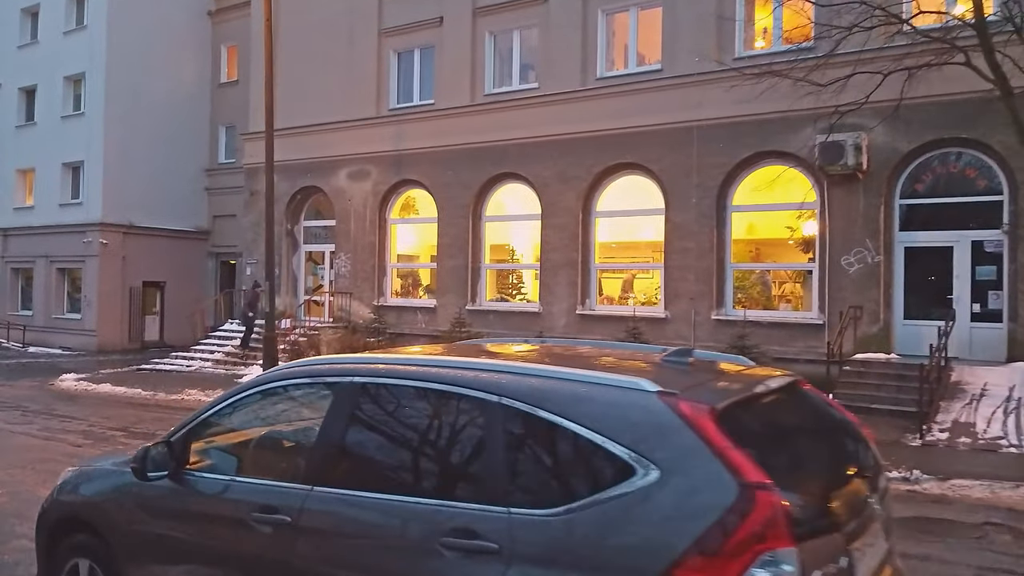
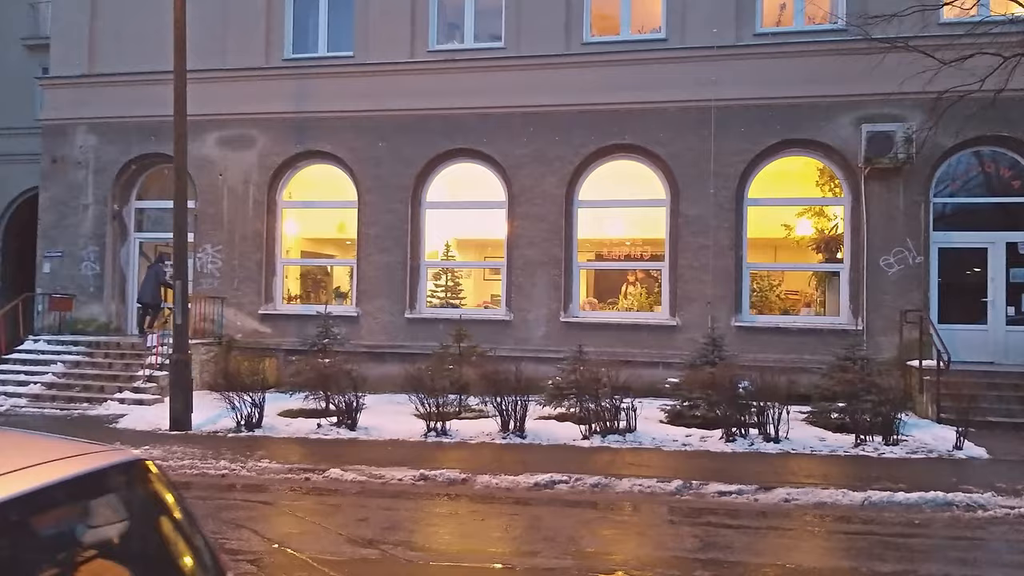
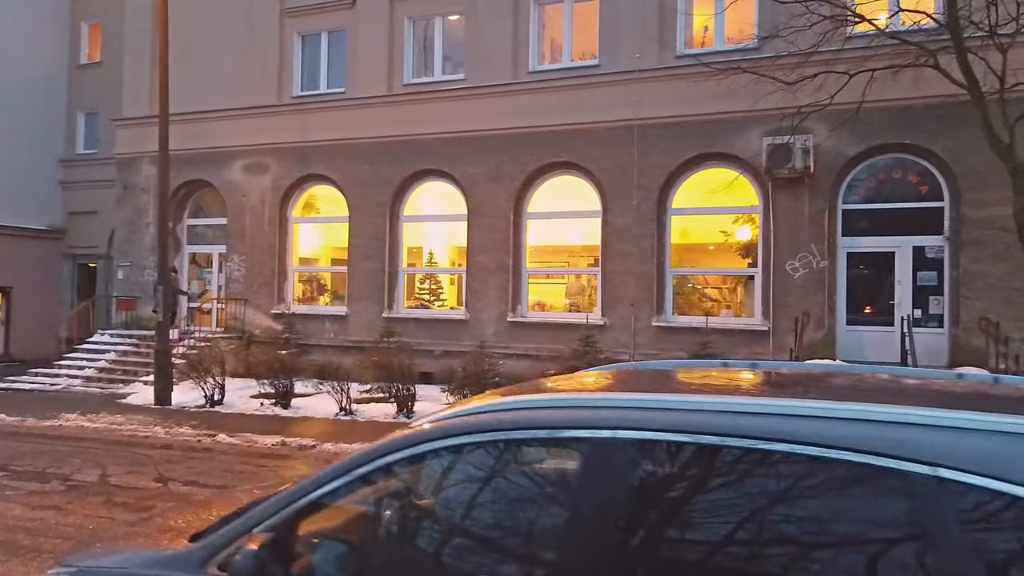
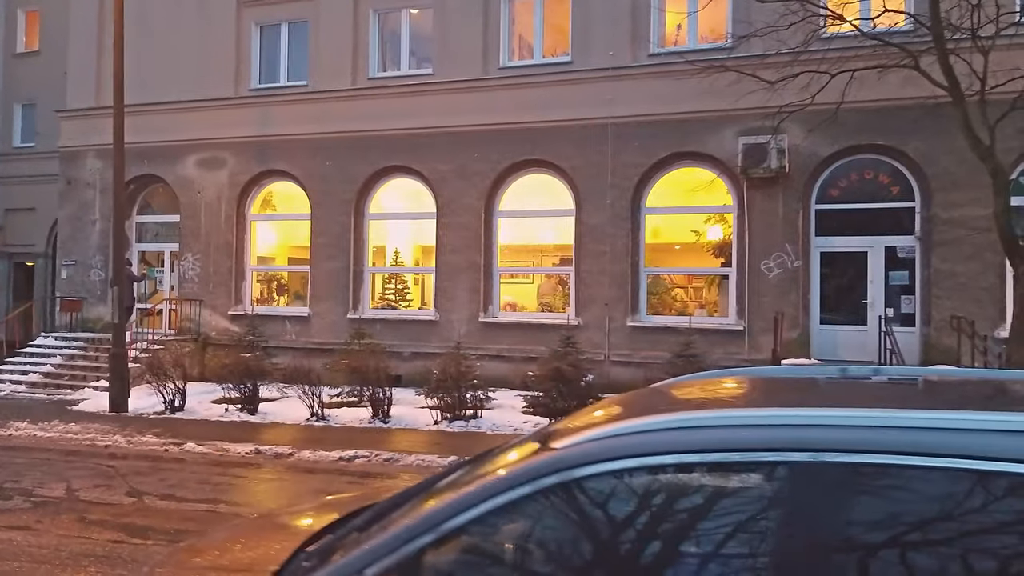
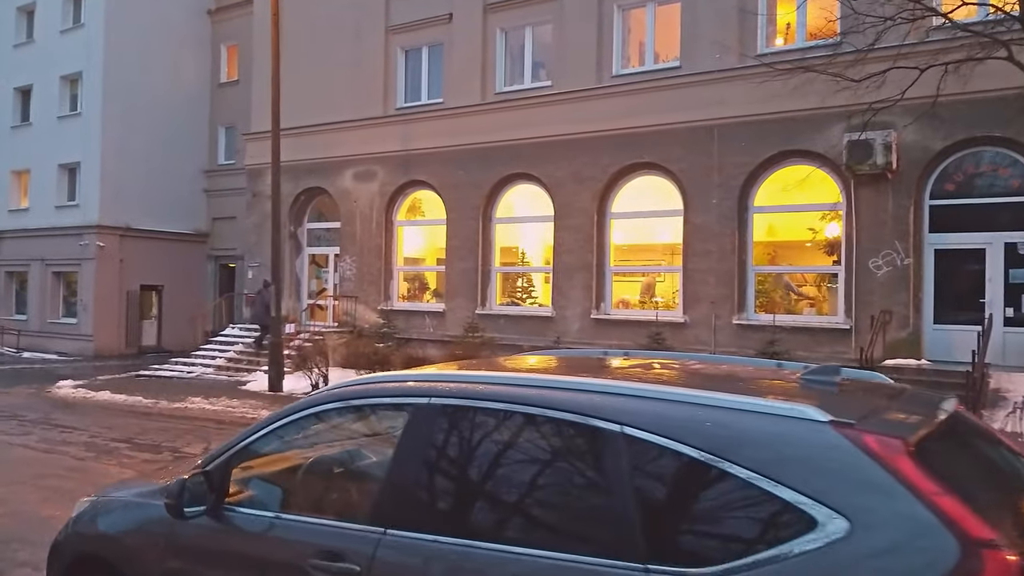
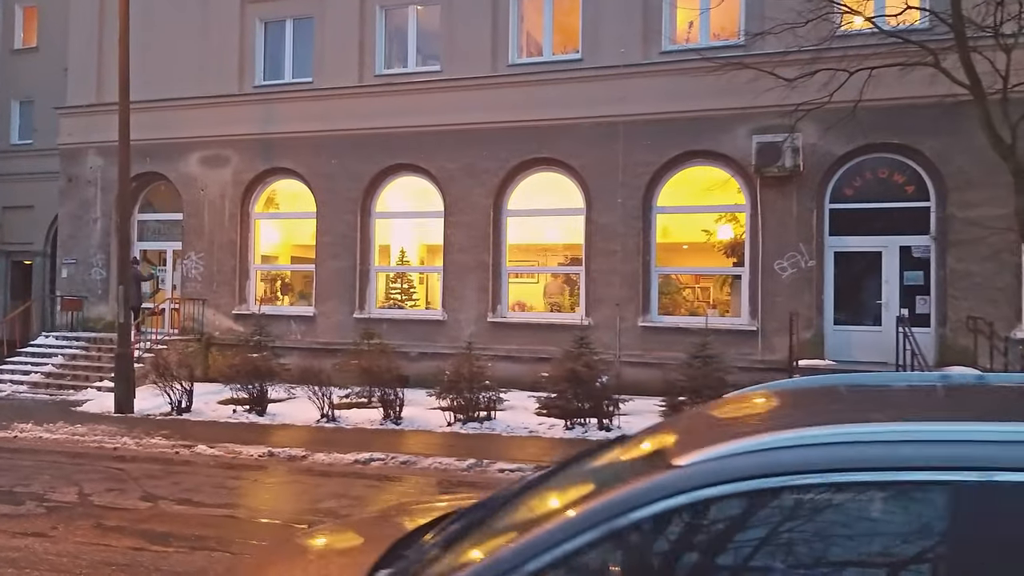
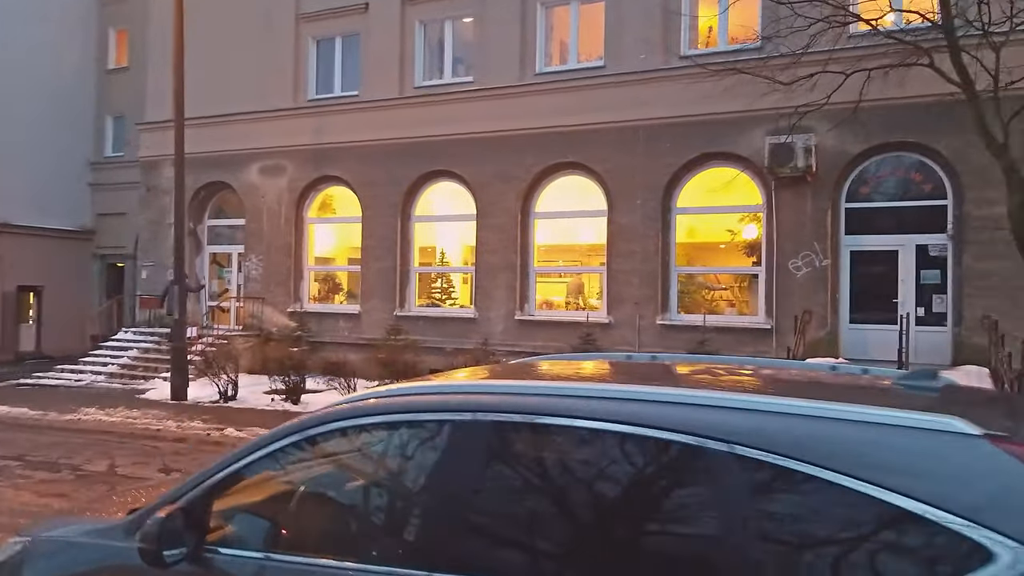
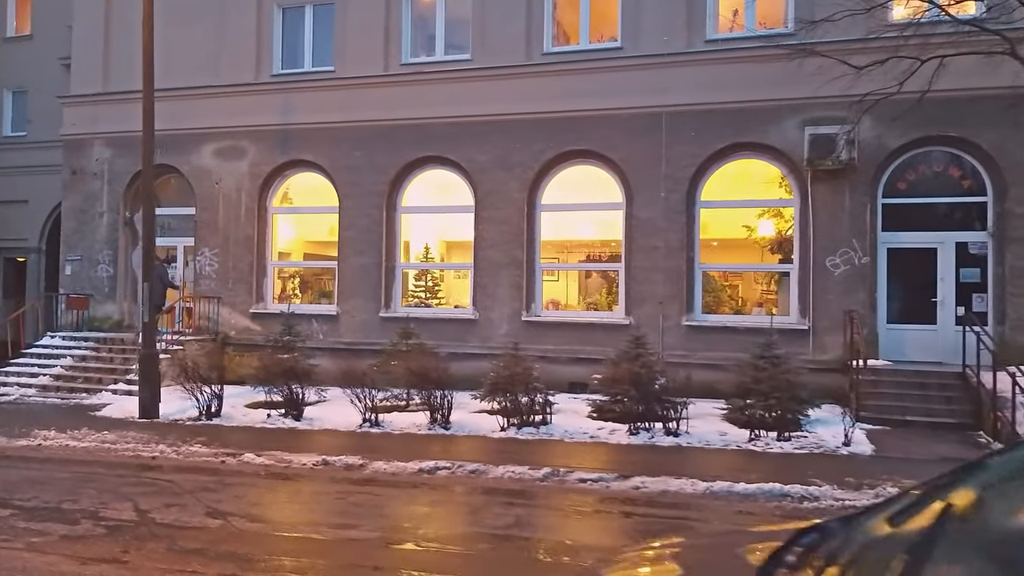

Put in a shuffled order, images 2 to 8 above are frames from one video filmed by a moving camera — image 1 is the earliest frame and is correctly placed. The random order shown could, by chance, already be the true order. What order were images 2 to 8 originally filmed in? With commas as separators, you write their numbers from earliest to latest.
5, 7, 3, 4, 6, 8, 2
